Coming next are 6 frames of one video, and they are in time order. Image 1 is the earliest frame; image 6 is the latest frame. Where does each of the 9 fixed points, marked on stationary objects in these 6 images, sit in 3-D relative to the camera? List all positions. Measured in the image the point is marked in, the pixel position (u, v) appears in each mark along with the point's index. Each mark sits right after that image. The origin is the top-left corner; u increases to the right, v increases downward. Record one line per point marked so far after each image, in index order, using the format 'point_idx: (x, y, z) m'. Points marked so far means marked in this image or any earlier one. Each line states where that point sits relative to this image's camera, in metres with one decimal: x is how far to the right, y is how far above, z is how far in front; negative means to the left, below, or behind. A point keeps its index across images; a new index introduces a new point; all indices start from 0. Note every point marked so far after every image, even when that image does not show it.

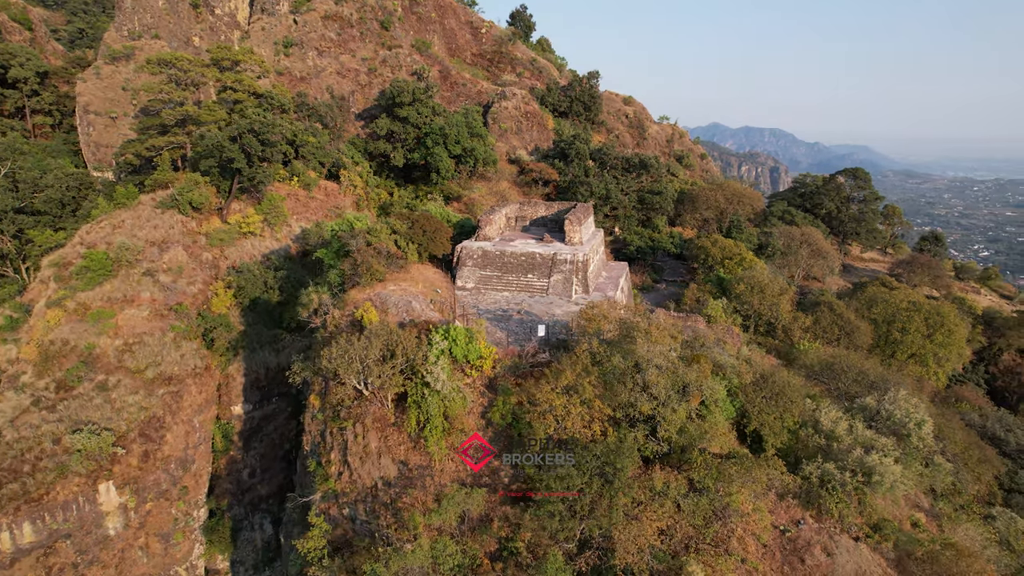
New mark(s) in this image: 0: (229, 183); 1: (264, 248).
0: (-11.3, +4.0, +18.2) m
1: (-9.9, +1.5, +18.1) m
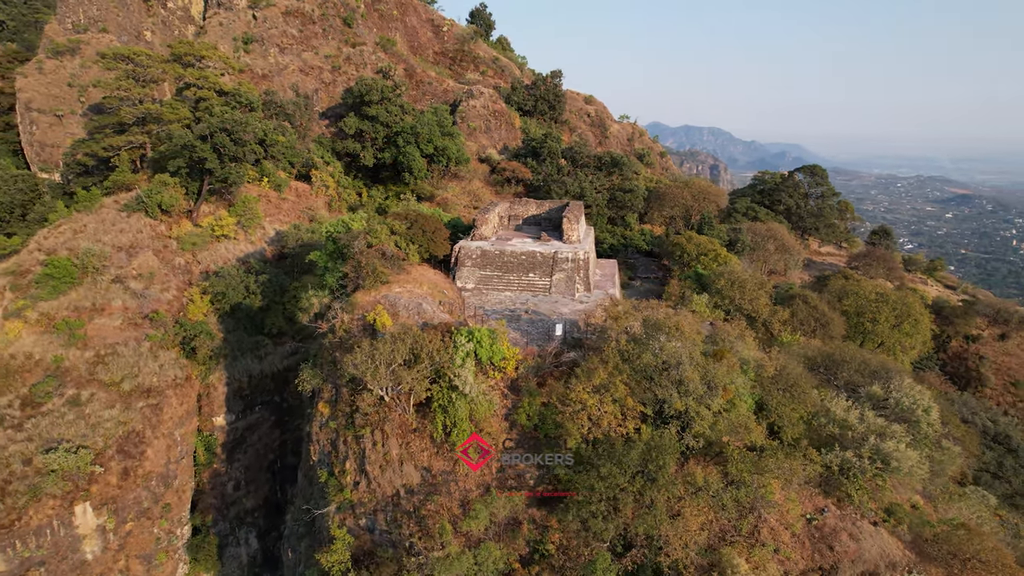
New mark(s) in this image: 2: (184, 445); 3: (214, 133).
0: (-11.7, +3.8, +17.3) m
1: (-10.2, +1.3, +17.3) m
2: (-9.8, -4.7, +14.2) m
3: (-10.7, +5.5, +16.8) m
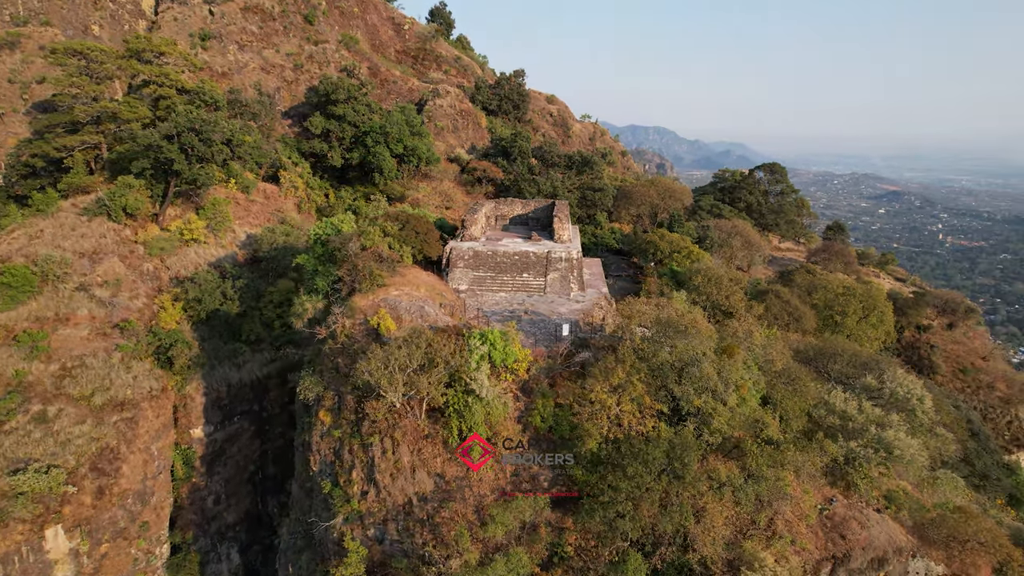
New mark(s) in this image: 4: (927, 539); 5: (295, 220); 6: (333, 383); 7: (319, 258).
0: (-12.2, +3.5, +16.5) m
1: (-10.7, +1.1, +16.6) m
2: (-10.0, -4.9, +13.5) m
3: (-11.2, +5.3, +16.0) m
4: (+6.9, -4.1, +7.8) m
5: (-9.2, +2.8, +19.5) m
6: (-3.0, -1.6, +8.2) m
7: (-4.5, +0.7, +11.0) m
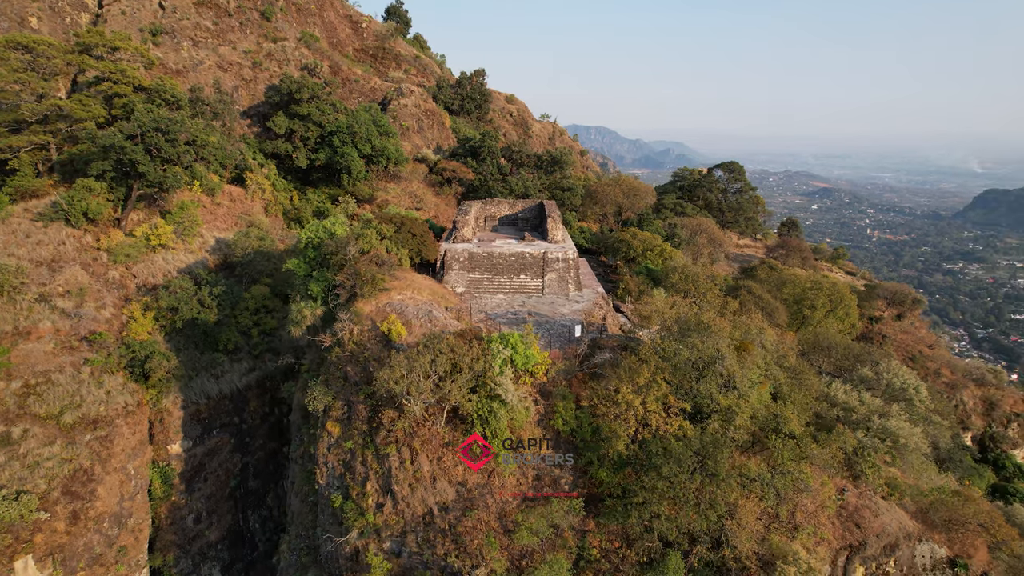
0: (-12.6, +3.2, +15.6) m
1: (-11.0, +0.9, +15.8) m
2: (-10.0, -5.1, +12.7) m
3: (-11.6, +5.0, +15.2) m
4: (+7.2, -4.0, +8.2) m
5: (-9.8, +2.5, +18.8) m
6: (-2.8, -1.7, +7.9) m
7: (-4.5, +0.6, +10.7) m
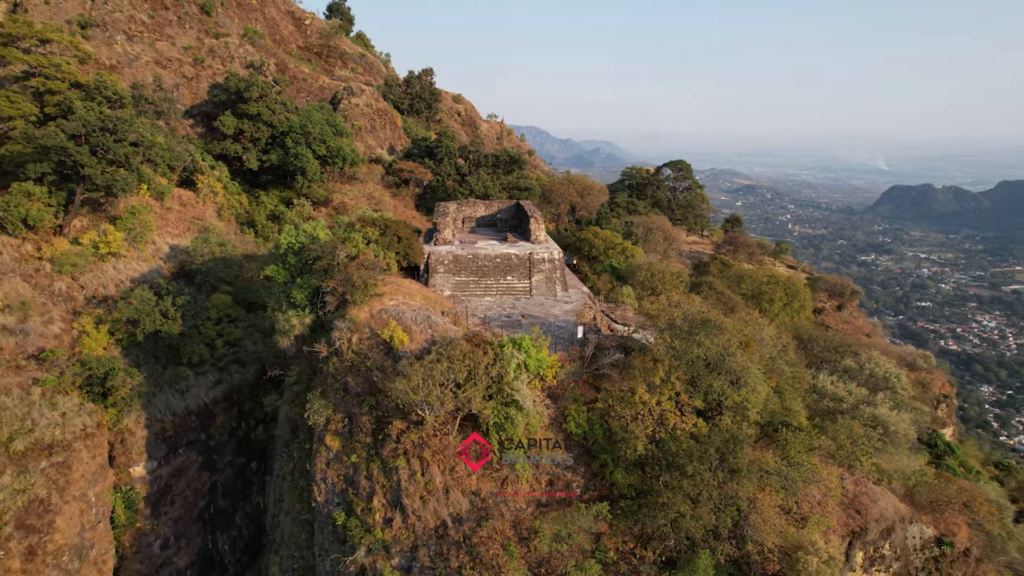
0: (-13.2, +2.9, +14.5) m
1: (-11.6, +0.5, +14.8) m
2: (-10.2, -5.4, +11.8) m
3: (-12.2, +4.6, +14.1) m
4: (+7.3, -3.9, +8.7) m
5: (-10.7, +2.2, +17.8) m
6: (-2.7, -1.9, +7.6) m
7: (-4.7, +0.4, +10.2) m
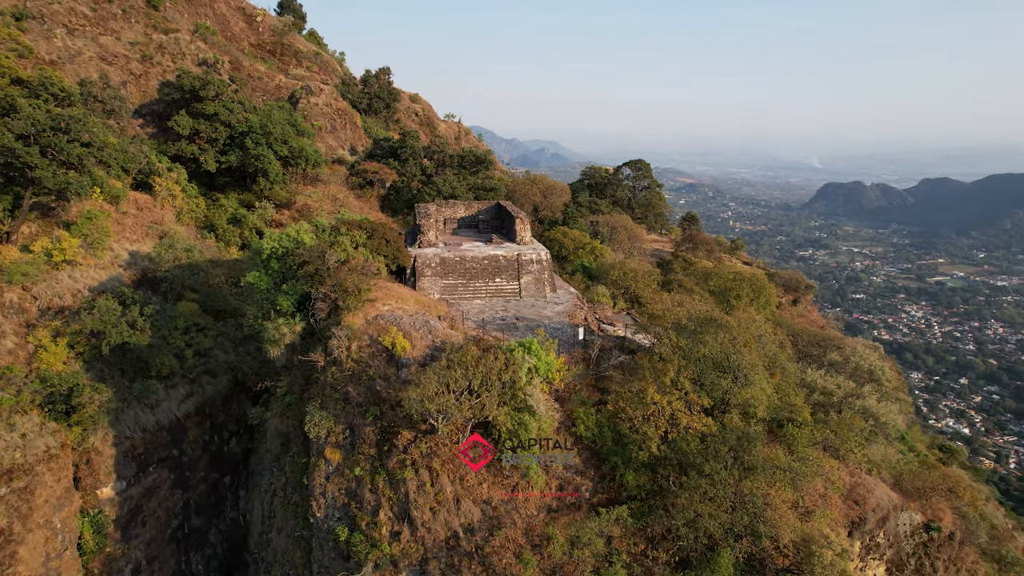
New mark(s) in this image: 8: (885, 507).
0: (-13.7, +2.5, +13.5) m
1: (-12.0, +0.2, +13.9) m
2: (-10.3, -5.7, +11.0) m
3: (-12.7, +4.3, +13.2) m
4: (+7.3, -3.8, +9.1) m
5: (-11.3, +1.9, +17.0) m
6: (-2.6, -2.0, +7.3) m
7: (-4.8, +0.2, +9.8) m
8: (+6.1, -3.6, +8.0) m
